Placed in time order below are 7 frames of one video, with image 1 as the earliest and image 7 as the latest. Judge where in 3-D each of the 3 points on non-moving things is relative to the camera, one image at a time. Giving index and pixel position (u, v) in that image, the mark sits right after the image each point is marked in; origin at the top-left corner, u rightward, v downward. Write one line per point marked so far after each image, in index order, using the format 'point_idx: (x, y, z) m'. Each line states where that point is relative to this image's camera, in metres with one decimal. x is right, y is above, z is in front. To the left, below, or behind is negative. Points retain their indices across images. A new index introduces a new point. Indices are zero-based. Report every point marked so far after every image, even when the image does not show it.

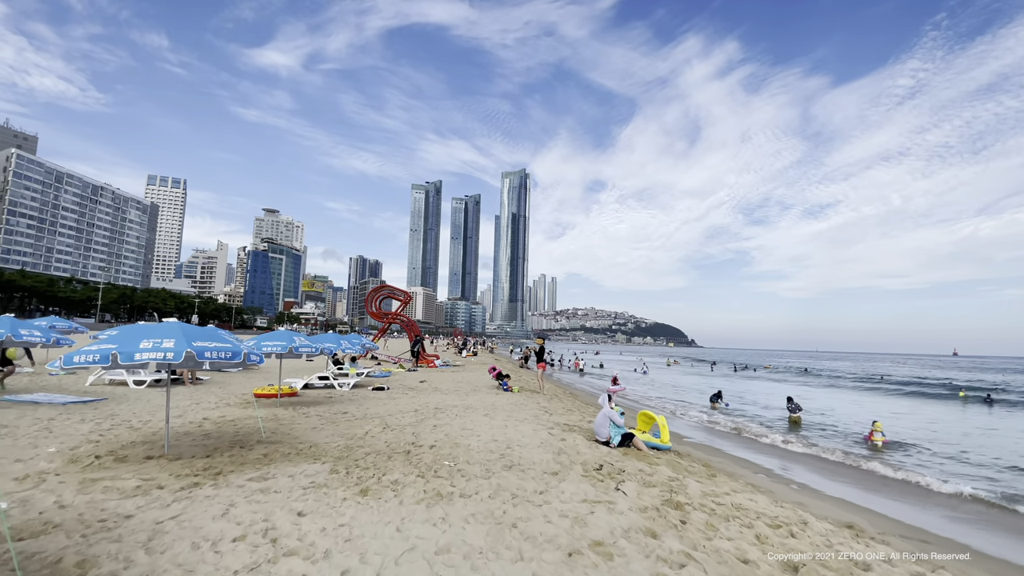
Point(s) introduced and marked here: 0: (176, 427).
0: (-6.7, -2.8, +9.6) m
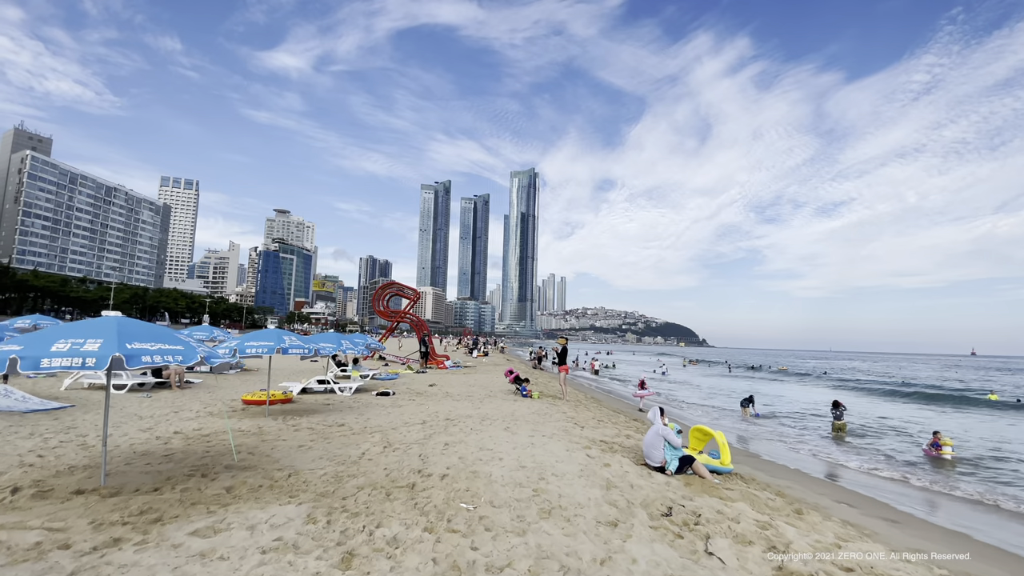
0: (-6.2, -2.6, +7.9) m
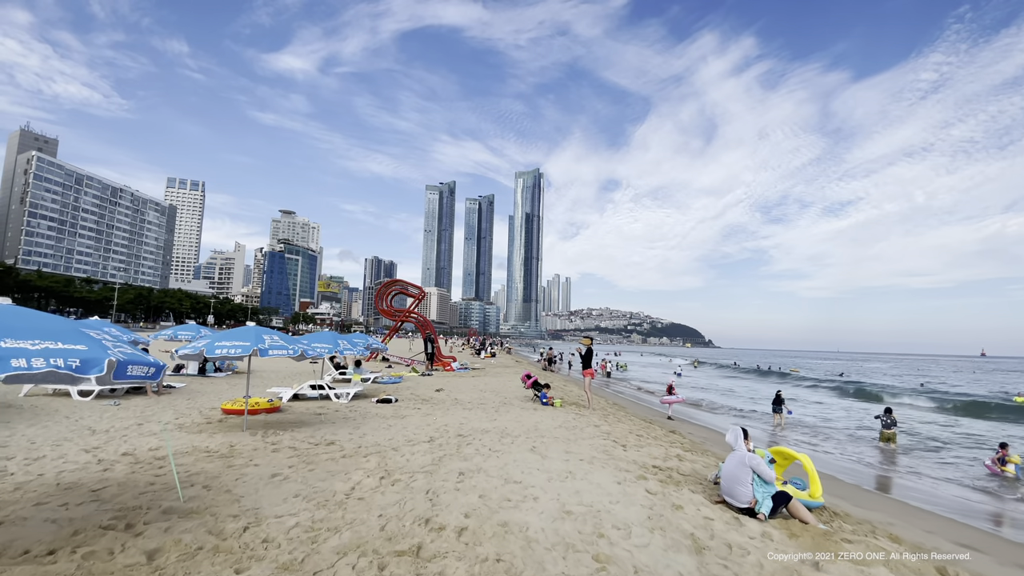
0: (-5.8, -2.4, +6.2) m
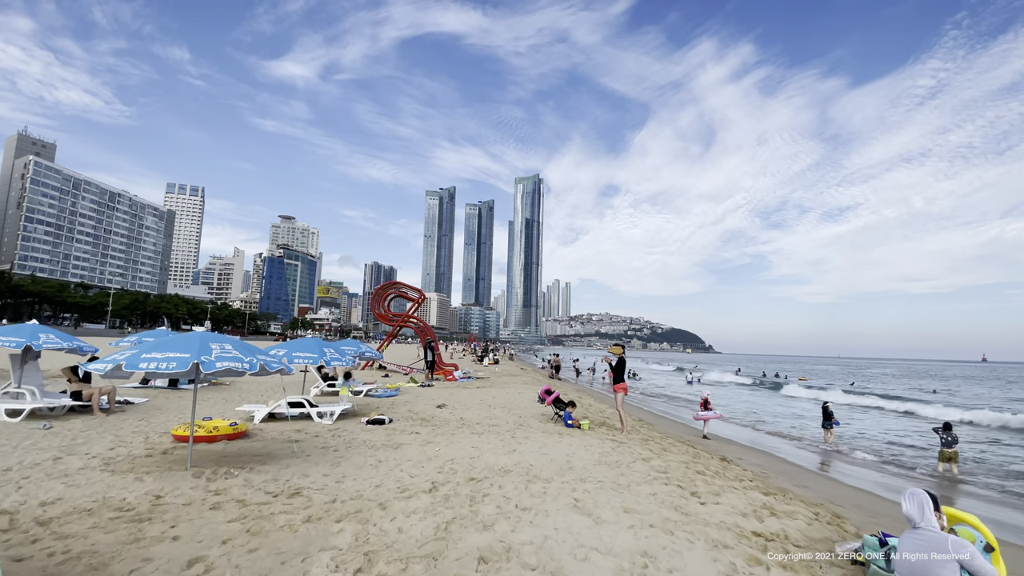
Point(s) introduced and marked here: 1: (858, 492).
0: (-5.4, -2.3, +4.1) m
1: (+7.3, -4.3, +10.2) m
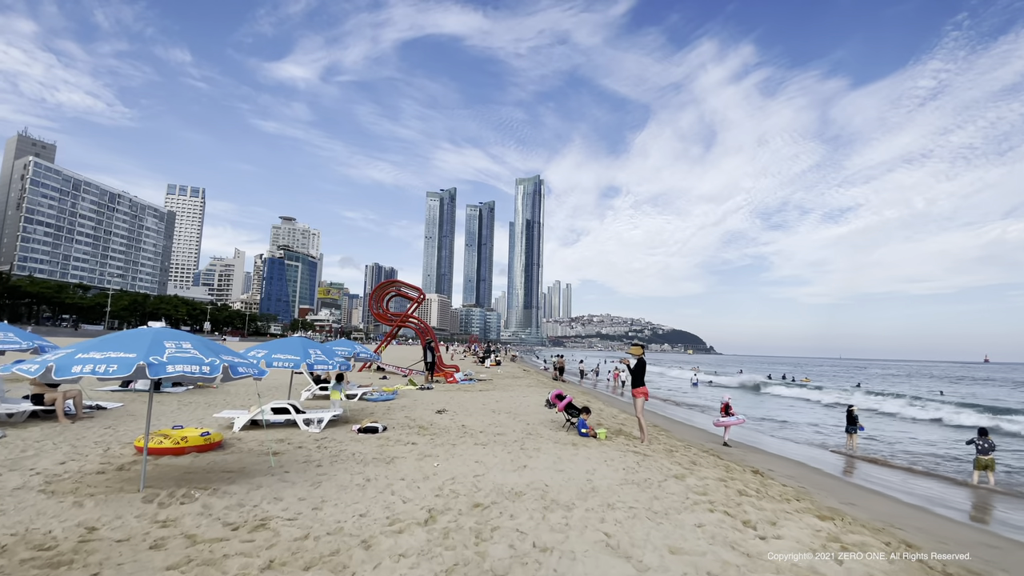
0: (-5.3, -2.2, +3.0) m
1: (+7.5, -4.2, +9.1) m
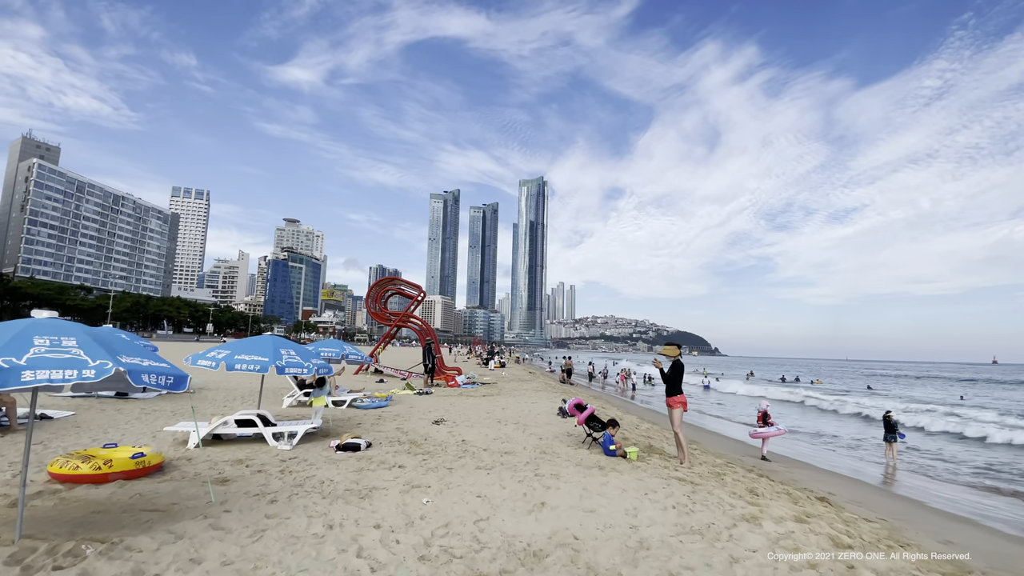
0: (-5.2, -1.9, +1.4) m
1: (+7.7, -3.9, +7.3) m
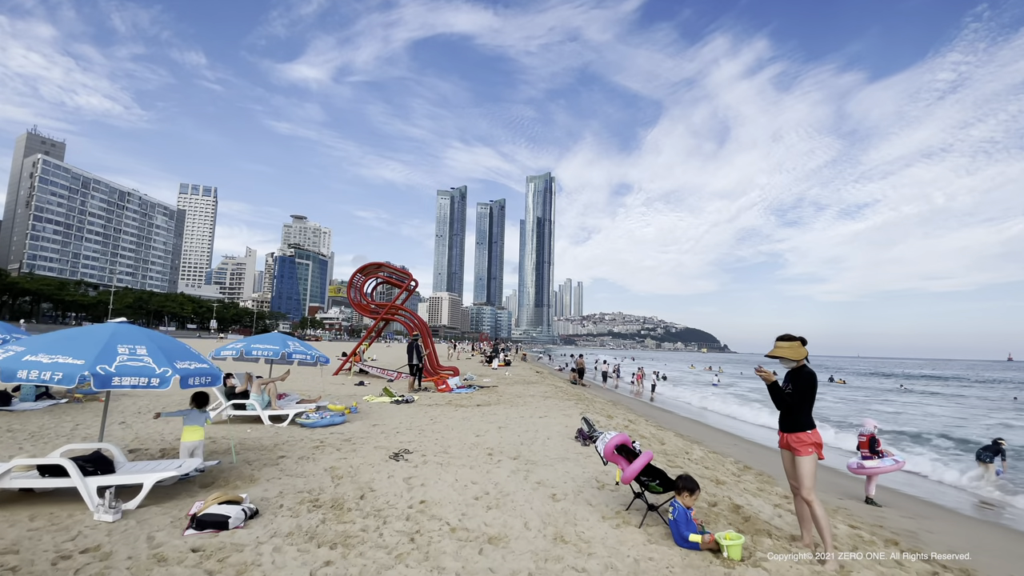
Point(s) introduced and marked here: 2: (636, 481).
0: (-5.3, -1.5, -2.1) m
1: (+7.6, -3.4, +3.7) m
2: (+1.3, -1.8, +4.4) m
